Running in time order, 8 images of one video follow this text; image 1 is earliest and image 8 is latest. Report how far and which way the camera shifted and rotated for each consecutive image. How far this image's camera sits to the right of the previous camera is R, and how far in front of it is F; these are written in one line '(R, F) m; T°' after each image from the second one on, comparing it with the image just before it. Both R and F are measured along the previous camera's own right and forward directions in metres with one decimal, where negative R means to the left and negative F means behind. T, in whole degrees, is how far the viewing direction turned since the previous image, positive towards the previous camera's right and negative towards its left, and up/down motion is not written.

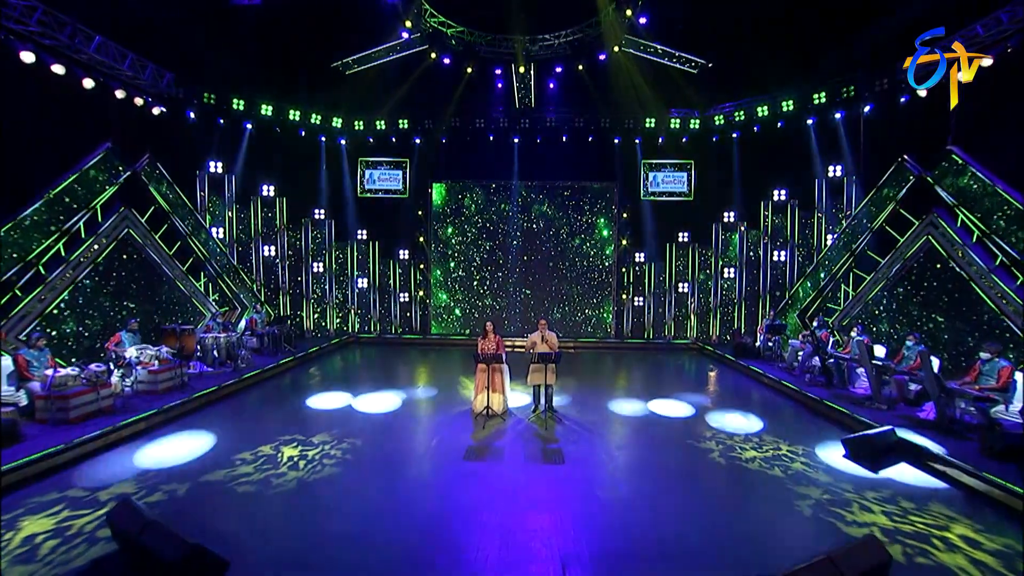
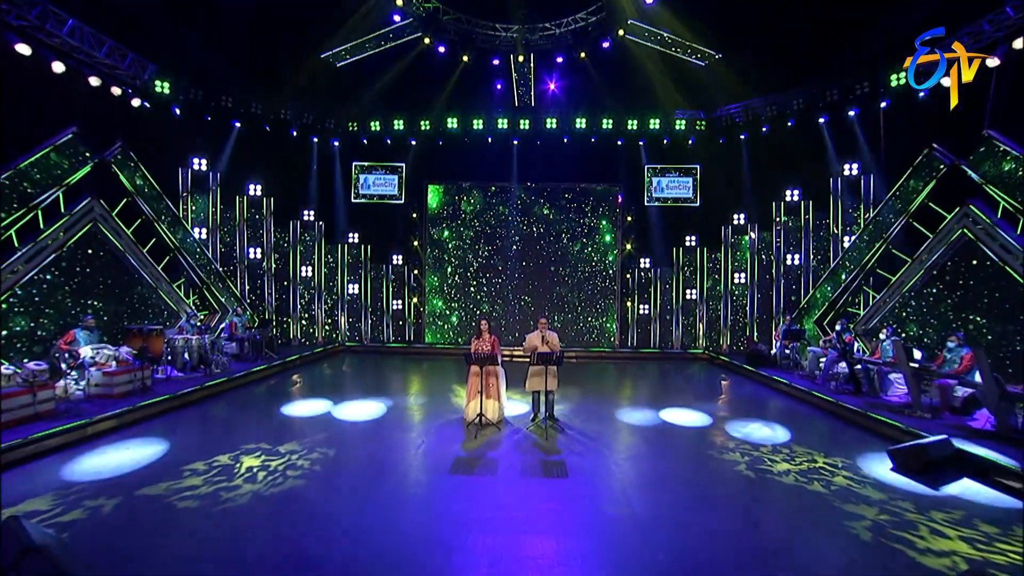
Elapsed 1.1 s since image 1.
(0.0, +0.7) m; 0°
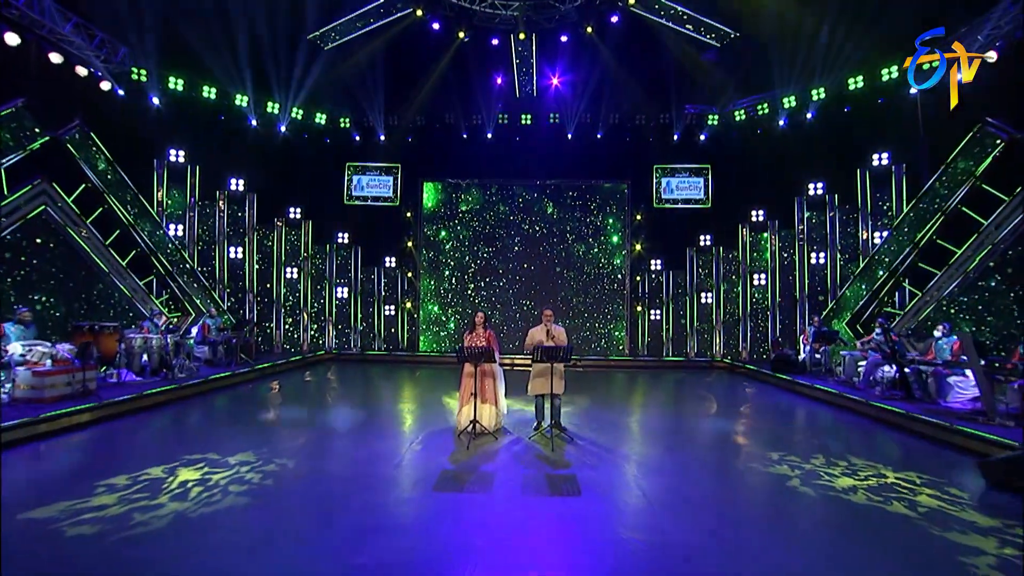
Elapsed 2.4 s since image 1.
(0.0, +0.9) m; 0°
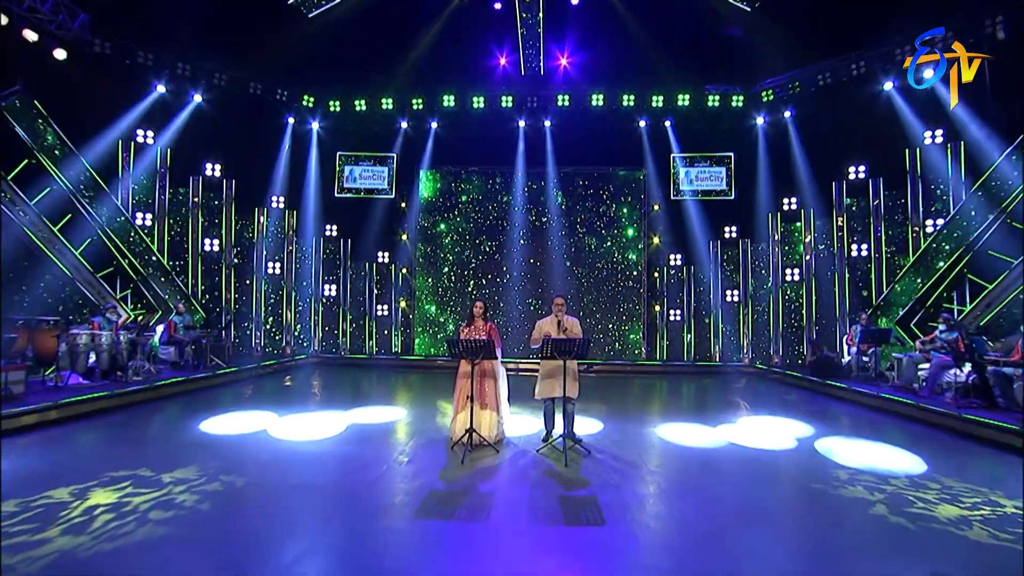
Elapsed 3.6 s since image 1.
(0.0, +1.0) m; -1°
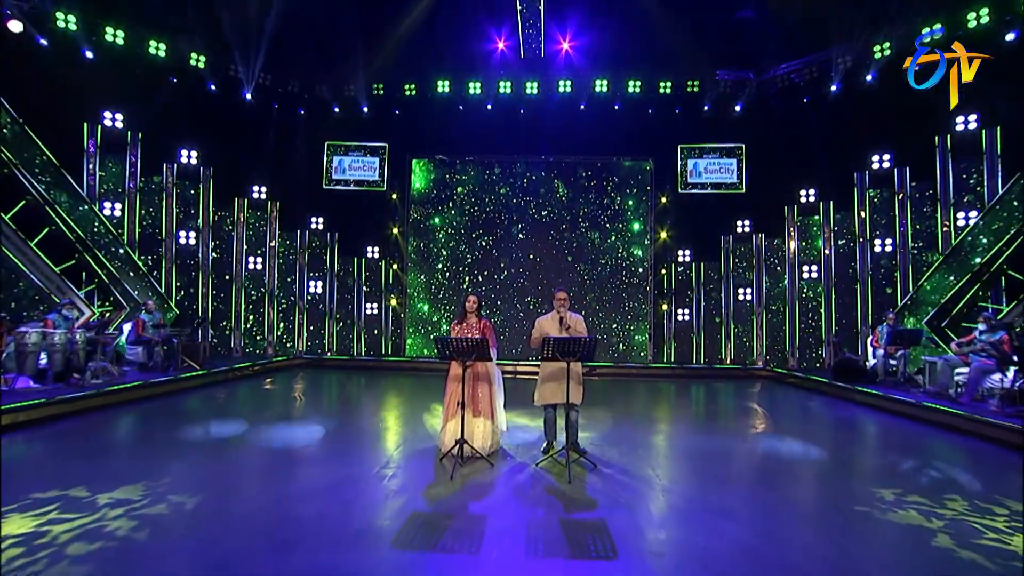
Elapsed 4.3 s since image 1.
(0.0, +0.6) m; 0°
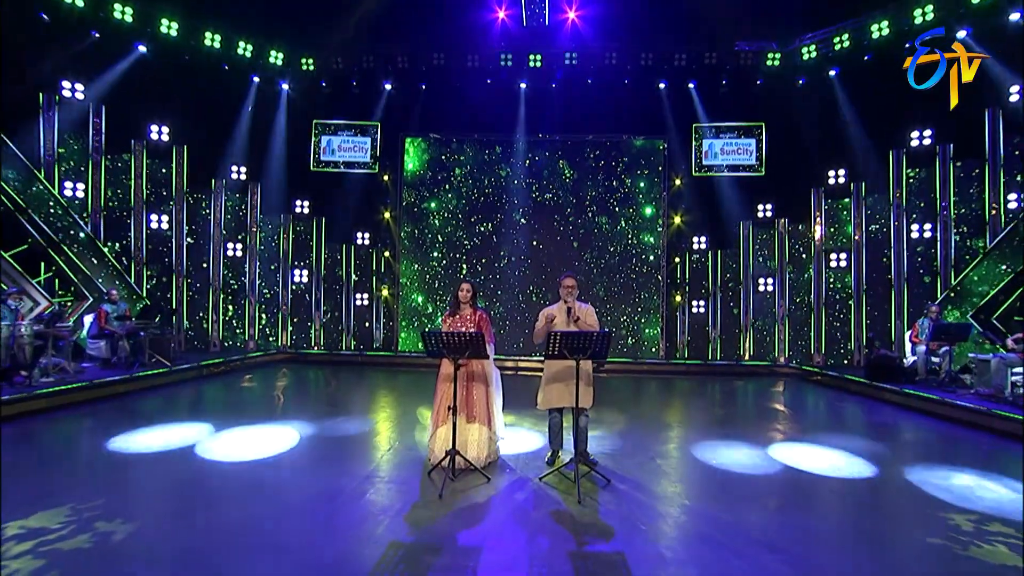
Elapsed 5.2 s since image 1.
(0.0, +0.7) m; 0°
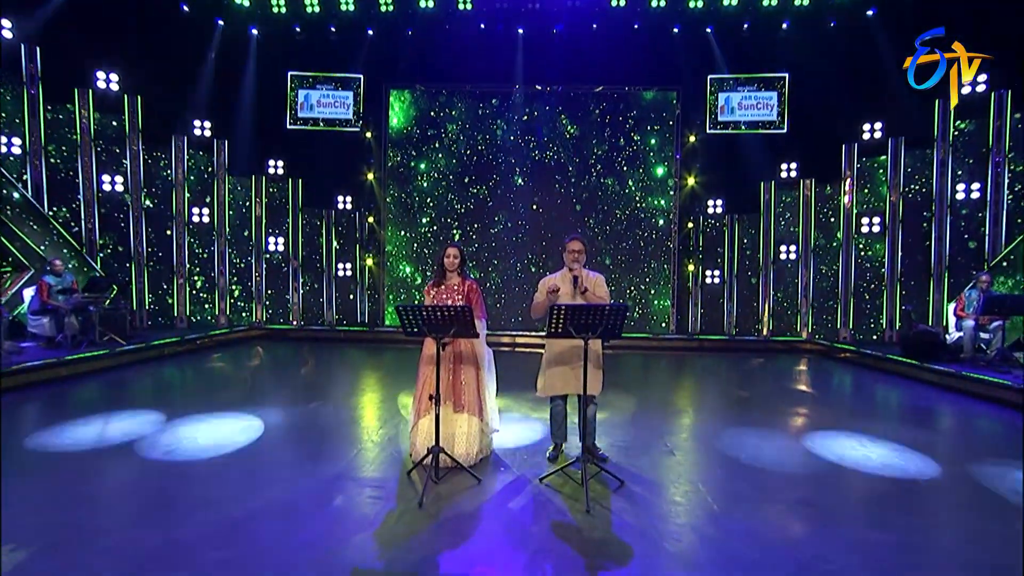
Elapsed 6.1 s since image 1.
(0.0, +0.8) m; 0°
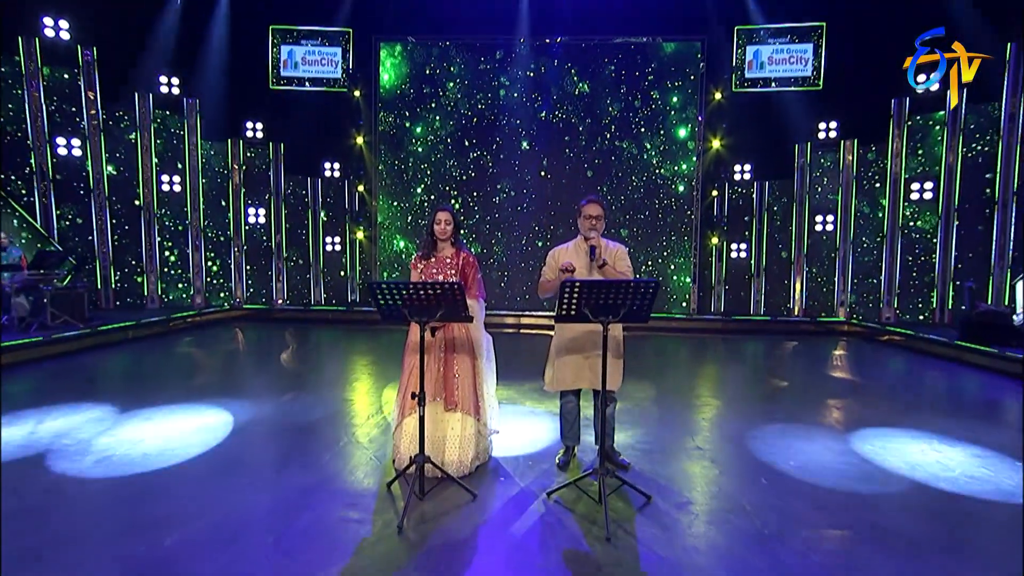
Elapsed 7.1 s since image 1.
(0.0, +0.7) m; -1°
